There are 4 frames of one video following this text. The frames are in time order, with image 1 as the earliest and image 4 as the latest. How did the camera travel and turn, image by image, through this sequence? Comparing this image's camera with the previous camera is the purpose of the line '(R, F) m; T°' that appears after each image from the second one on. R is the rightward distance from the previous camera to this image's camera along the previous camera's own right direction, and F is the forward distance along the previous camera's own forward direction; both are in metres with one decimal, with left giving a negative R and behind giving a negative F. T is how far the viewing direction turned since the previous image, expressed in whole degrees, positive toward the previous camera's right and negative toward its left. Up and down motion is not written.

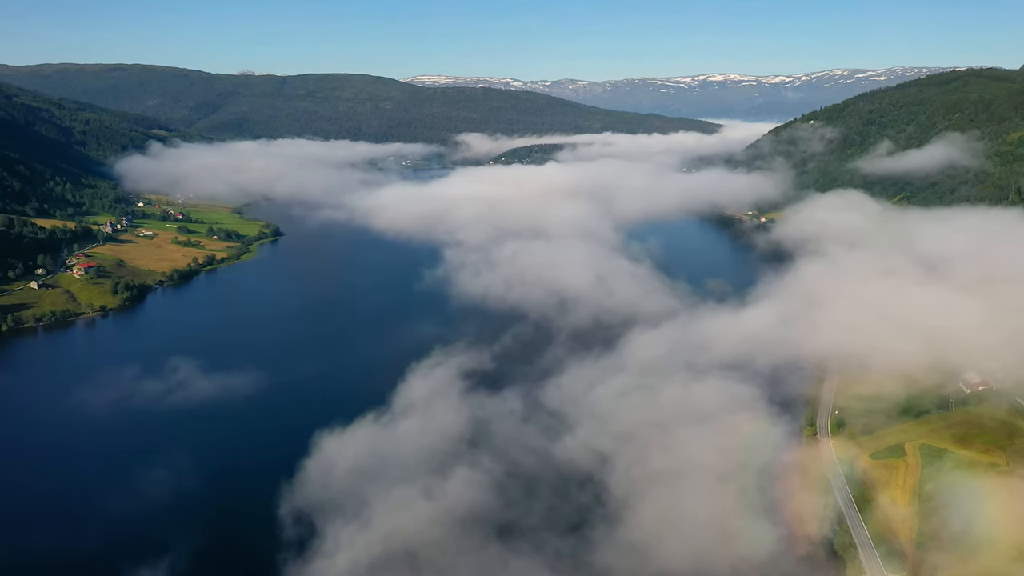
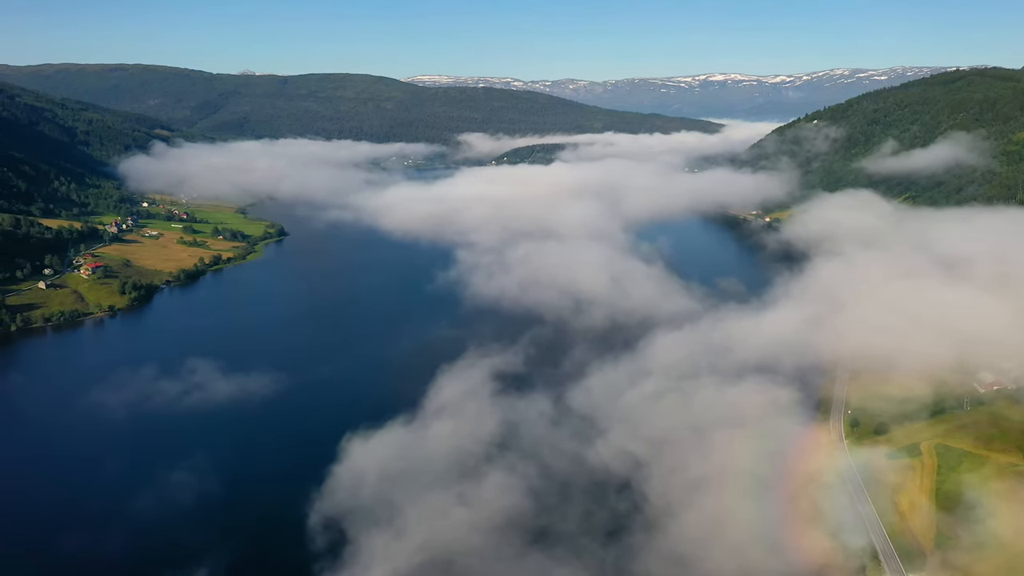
(-2.1, +0.5) m; 0°
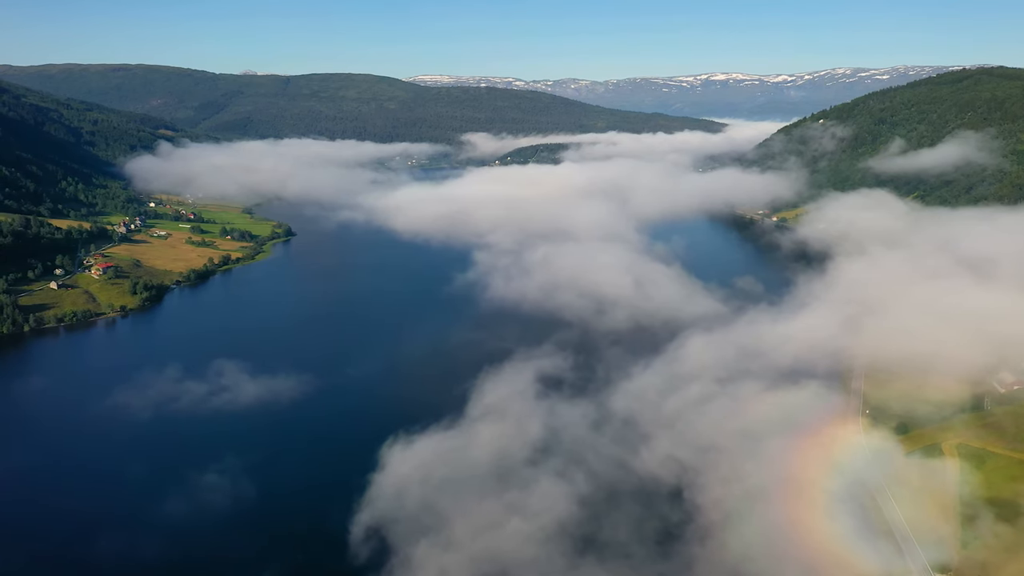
(-2.8, +0.7) m; 0°
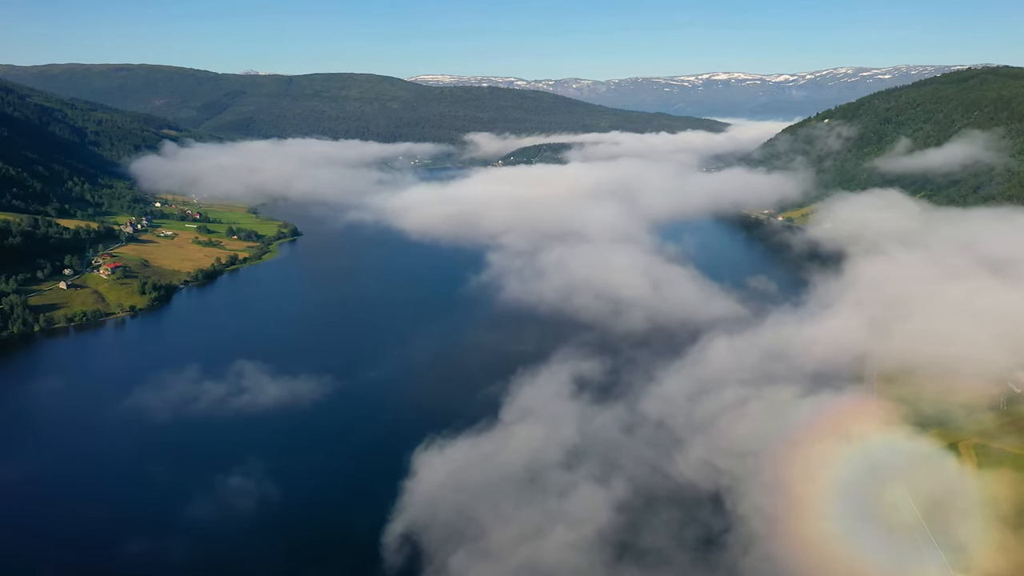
(-2.1, +0.5) m; 0°
